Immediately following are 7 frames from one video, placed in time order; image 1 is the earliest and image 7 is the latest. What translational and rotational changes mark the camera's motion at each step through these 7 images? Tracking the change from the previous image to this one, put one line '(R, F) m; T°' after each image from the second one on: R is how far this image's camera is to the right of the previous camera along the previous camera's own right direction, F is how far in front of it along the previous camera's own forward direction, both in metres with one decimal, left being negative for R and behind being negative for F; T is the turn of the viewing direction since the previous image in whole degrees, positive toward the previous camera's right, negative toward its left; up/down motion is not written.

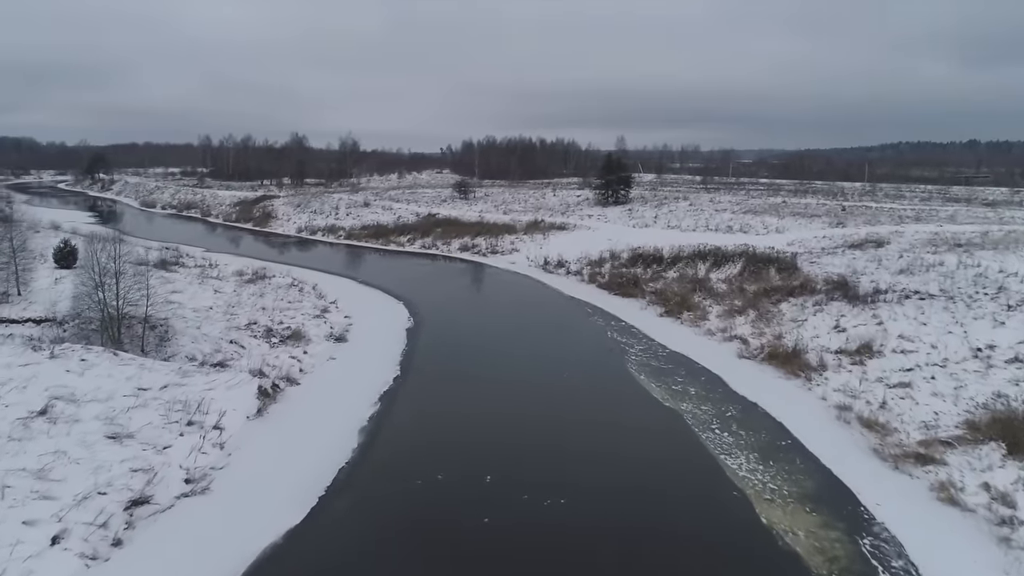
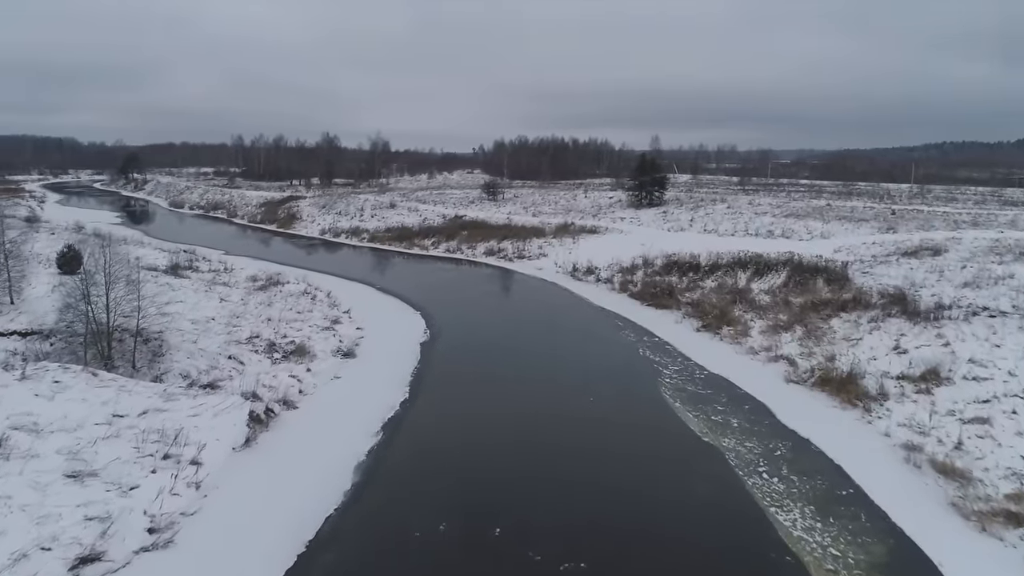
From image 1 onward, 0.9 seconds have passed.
(+0.2, +1.1) m; -2°
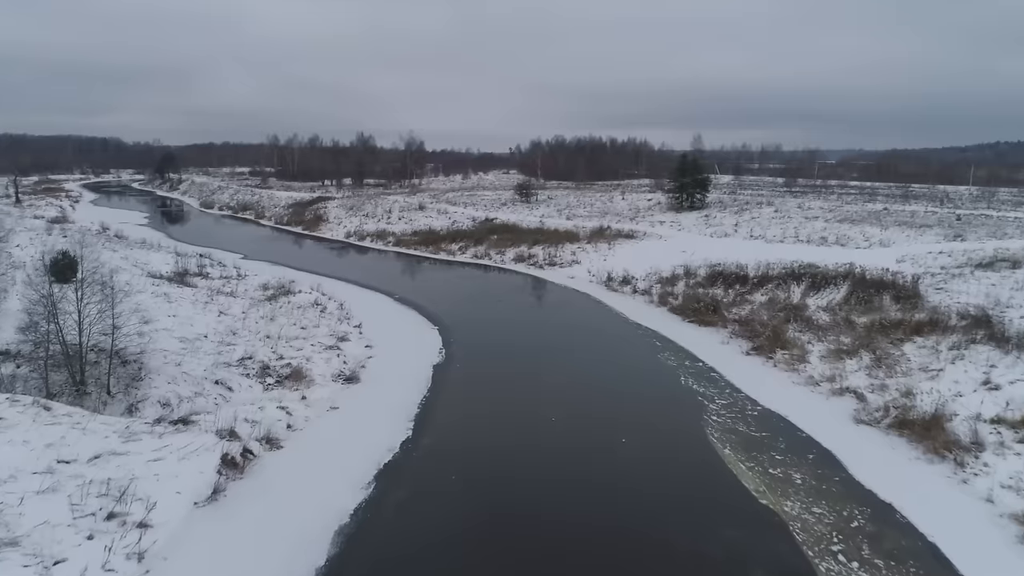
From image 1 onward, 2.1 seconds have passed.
(+0.2, +1.4) m; -3°
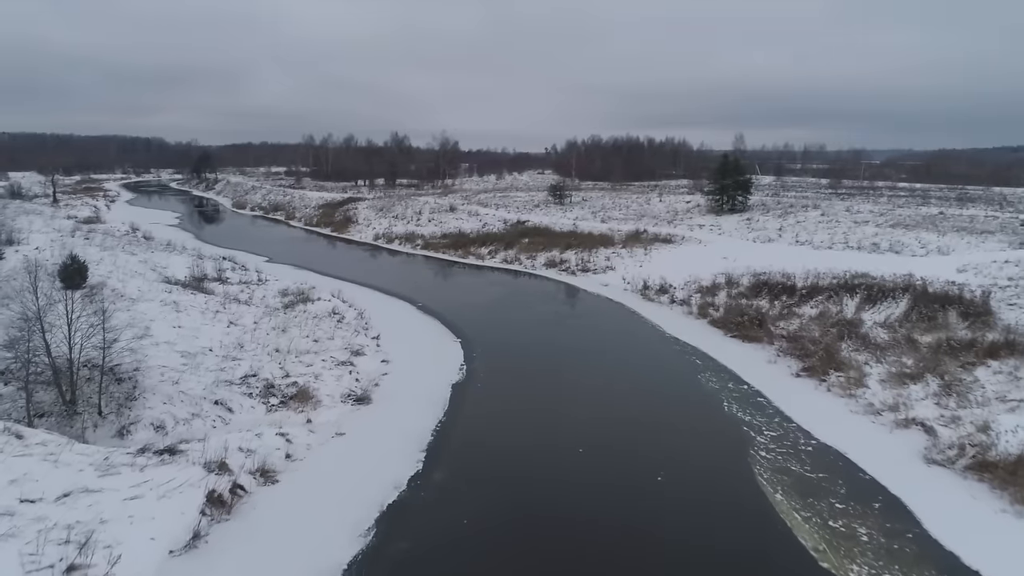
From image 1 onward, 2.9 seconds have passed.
(+0.1, +0.9) m; -3°
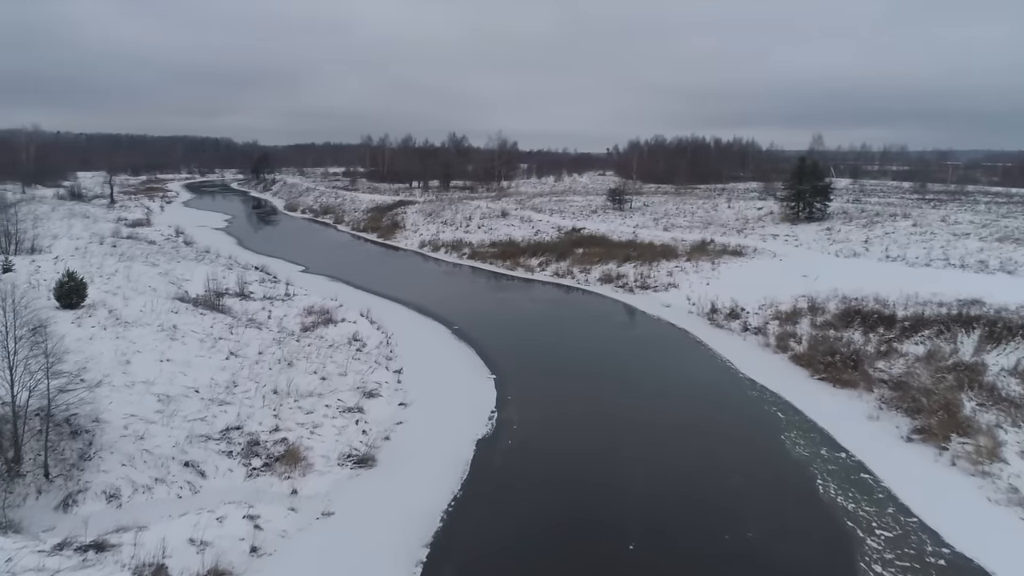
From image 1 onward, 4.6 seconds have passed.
(+0.2, +1.9) m; -5°
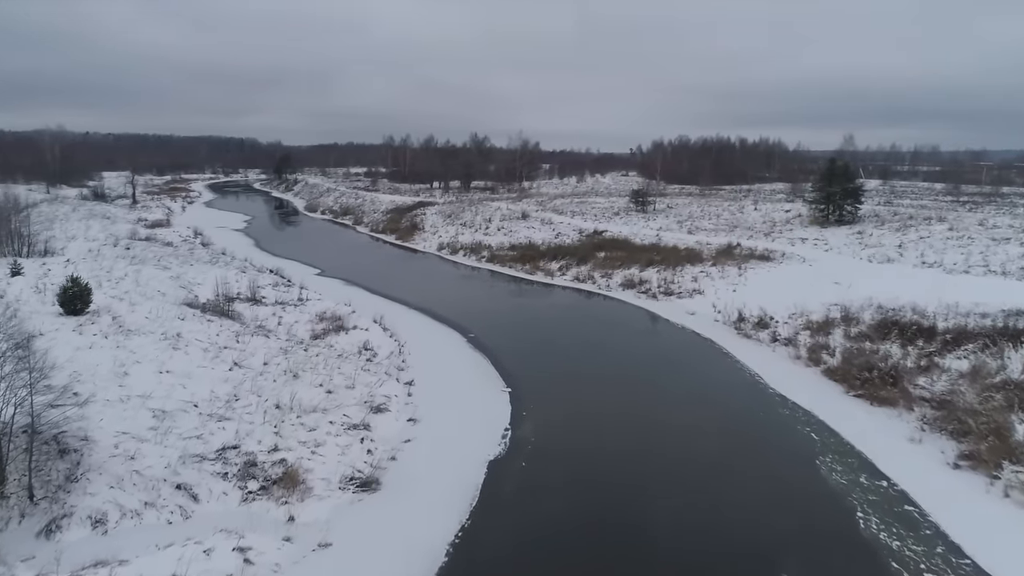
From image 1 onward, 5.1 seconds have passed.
(+0.1, +0.5) m; -2°
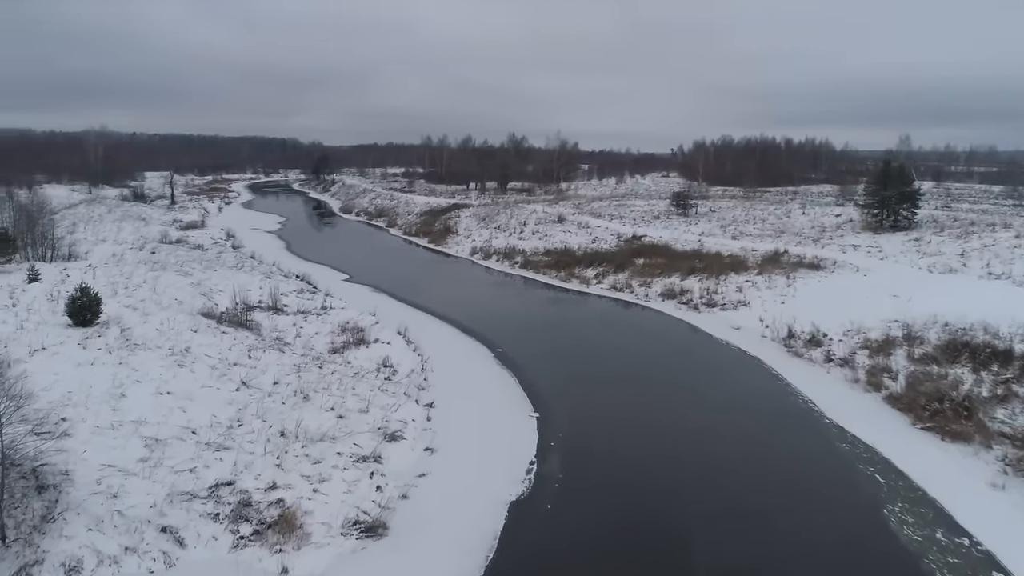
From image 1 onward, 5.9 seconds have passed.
(+0.1, +0.9) m; -3°
